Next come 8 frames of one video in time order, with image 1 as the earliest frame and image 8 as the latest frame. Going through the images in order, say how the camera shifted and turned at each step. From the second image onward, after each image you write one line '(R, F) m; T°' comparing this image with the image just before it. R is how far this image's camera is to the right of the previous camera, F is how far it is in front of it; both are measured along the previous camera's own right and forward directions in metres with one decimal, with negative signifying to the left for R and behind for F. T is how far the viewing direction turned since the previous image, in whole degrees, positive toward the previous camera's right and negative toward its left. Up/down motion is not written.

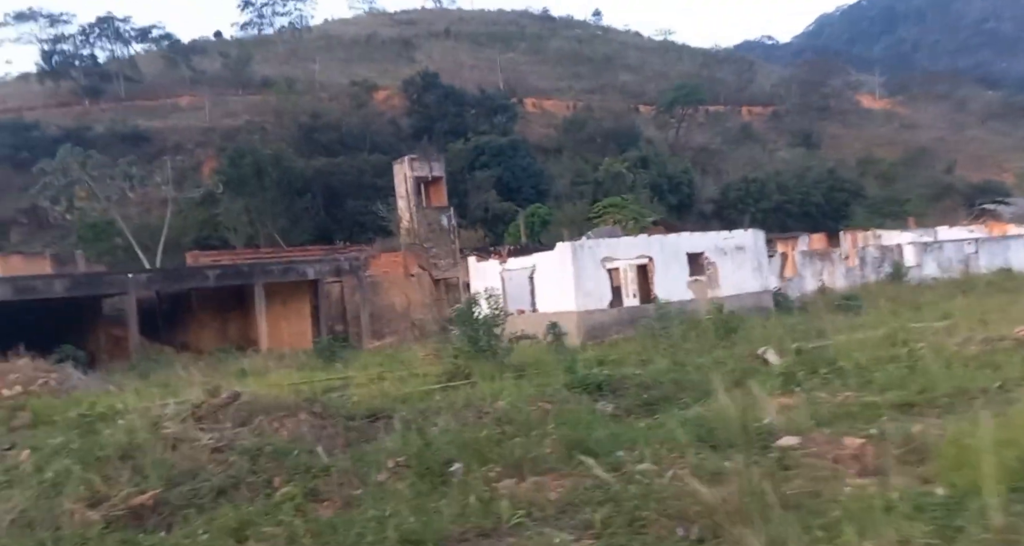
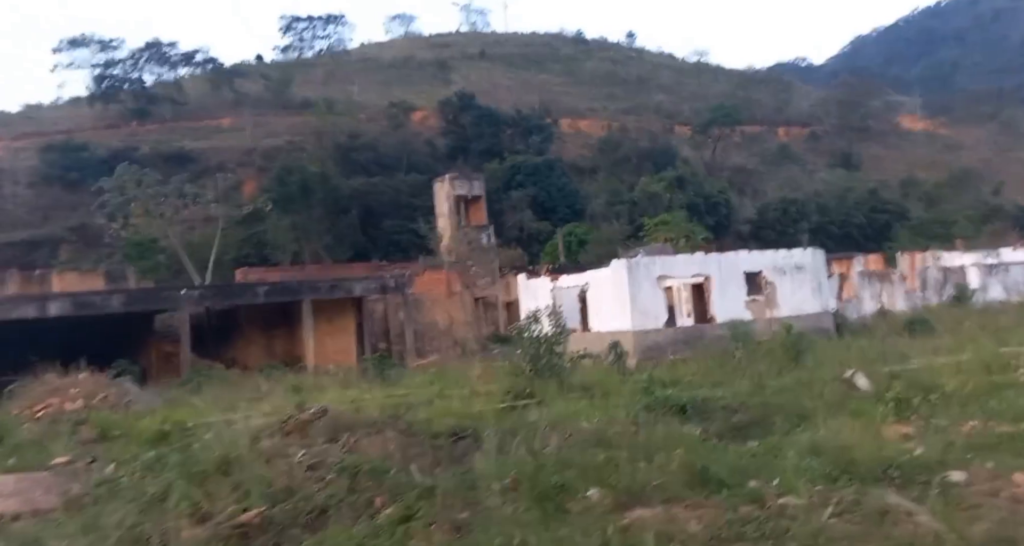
(-0.3, +0.1) m; -2°
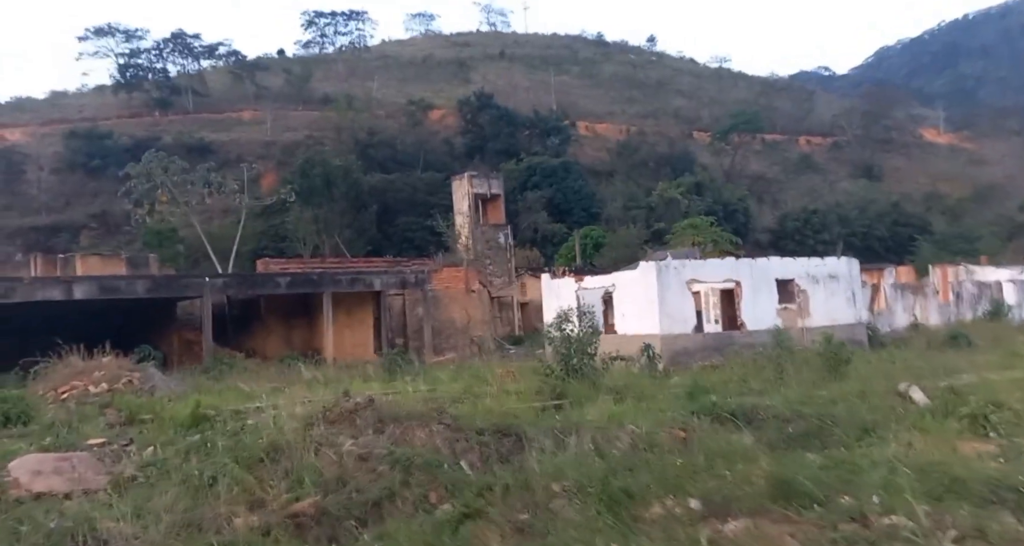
(-0.2, +0.2) m; -1°
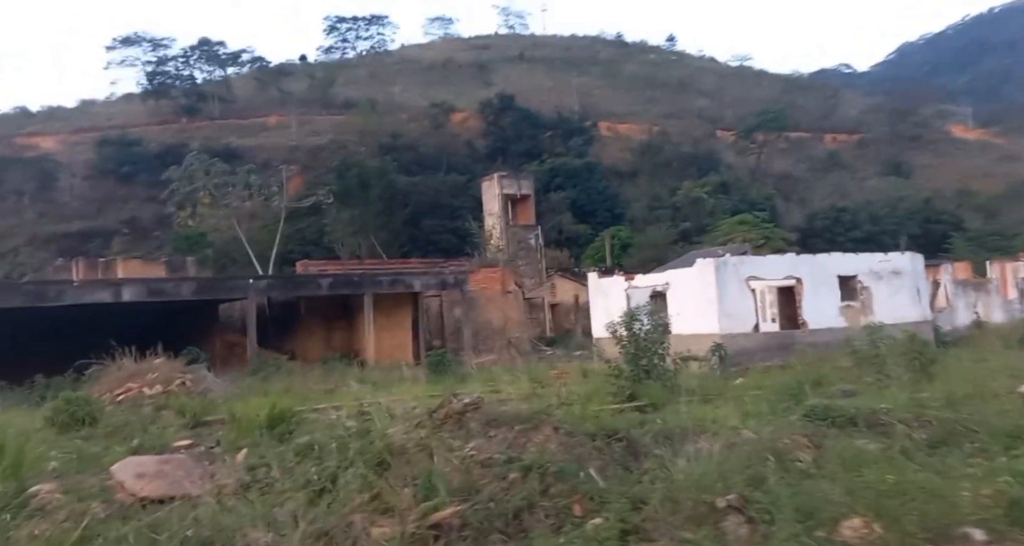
(-0.5, +0.3) m; -2°
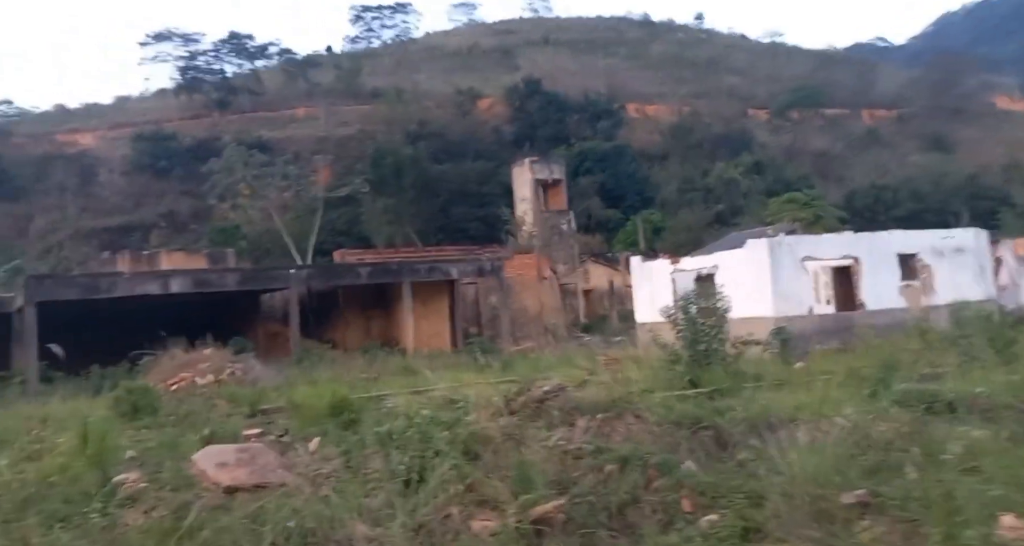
(-0.2, +0.3) m; -2°
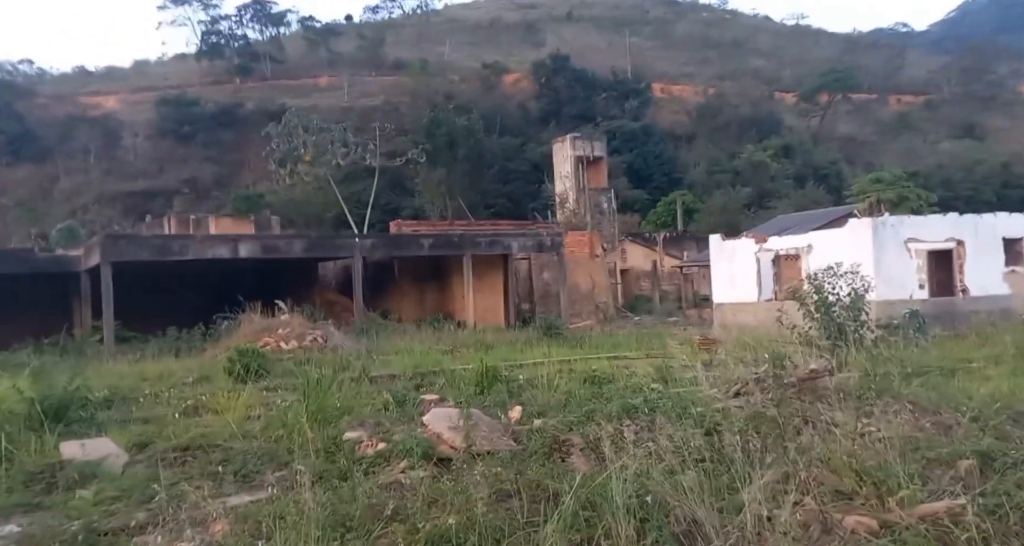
(-1.2, +0.1) m; -1°
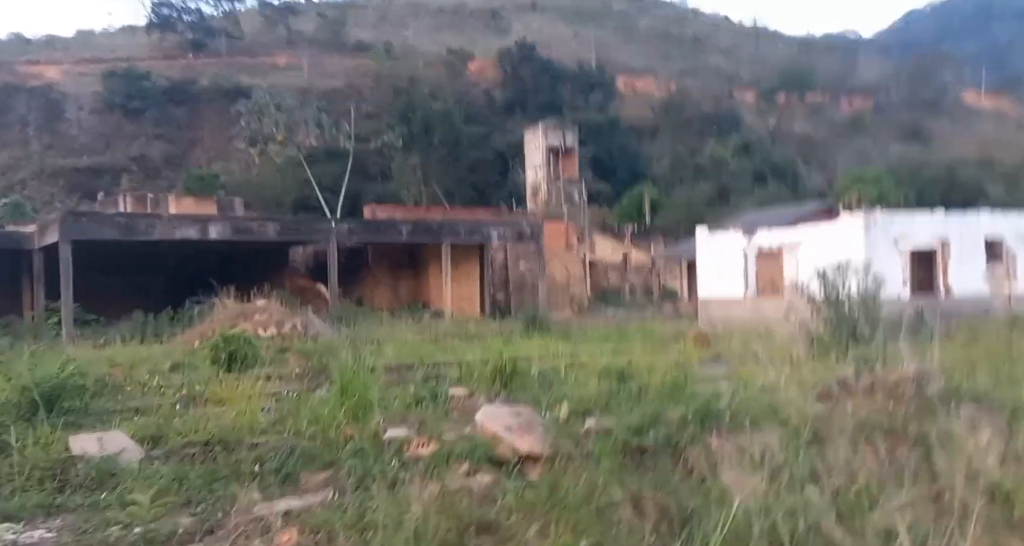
(-0.5, +0.3) m; +3°
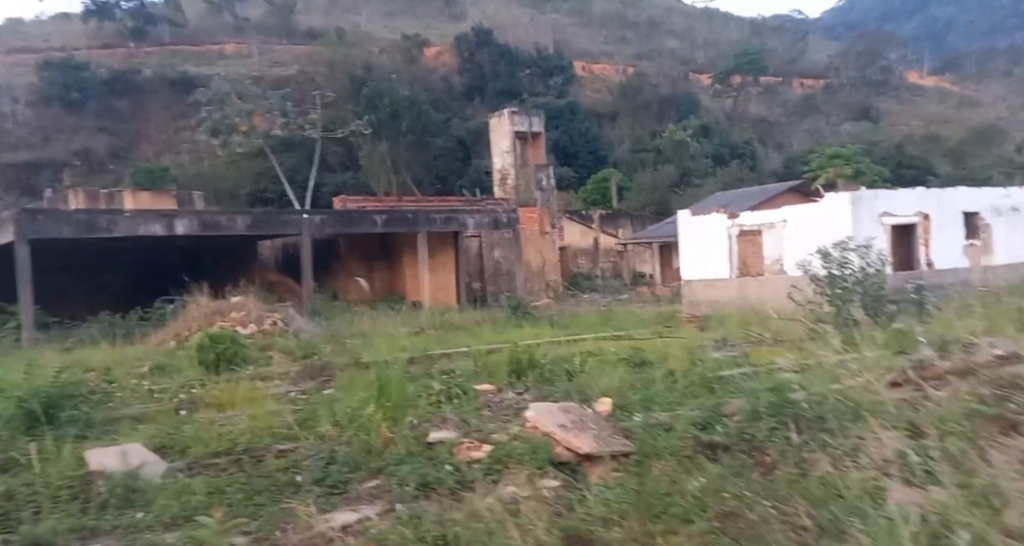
(-0.4, +0.2) m; +2°
